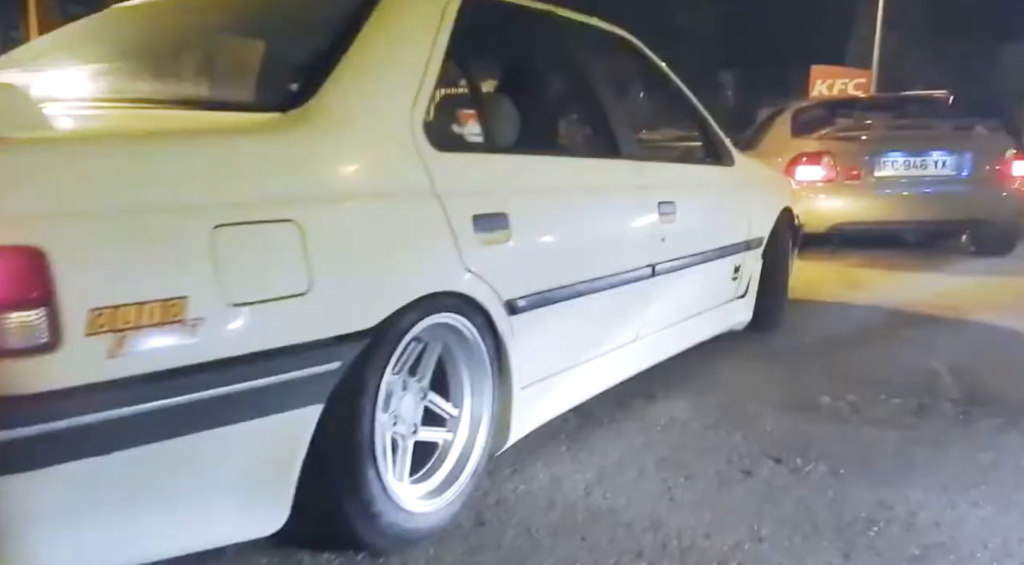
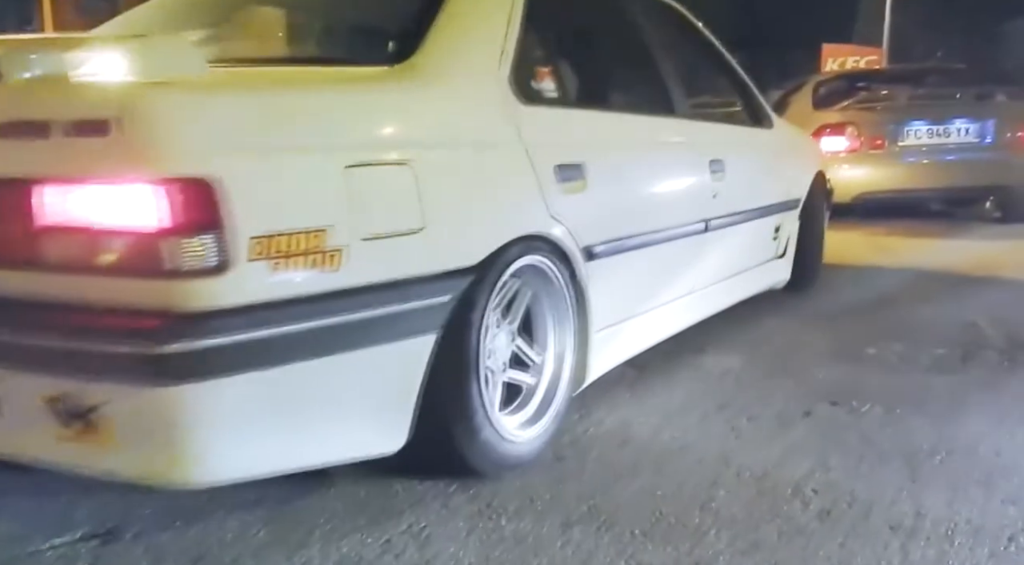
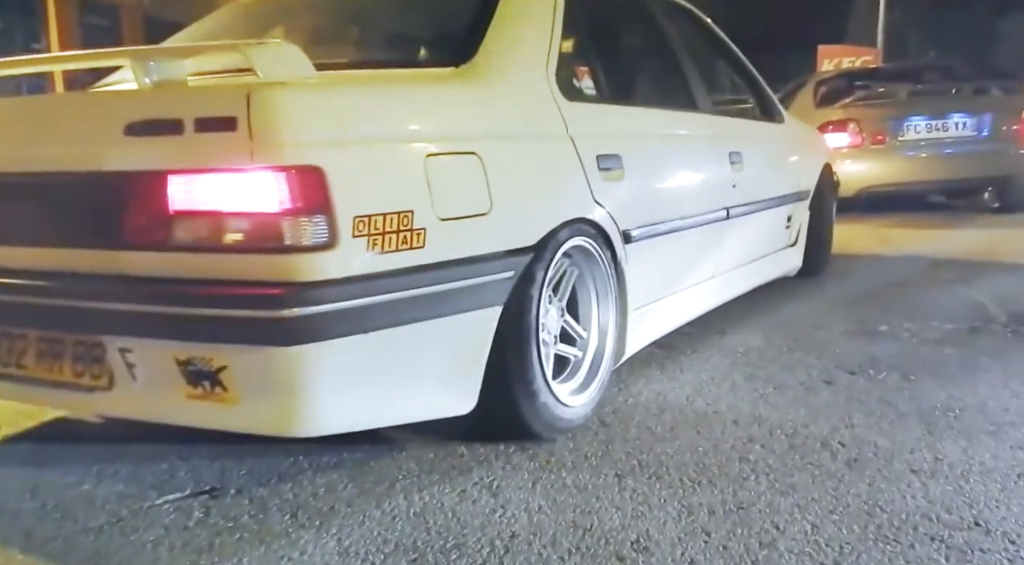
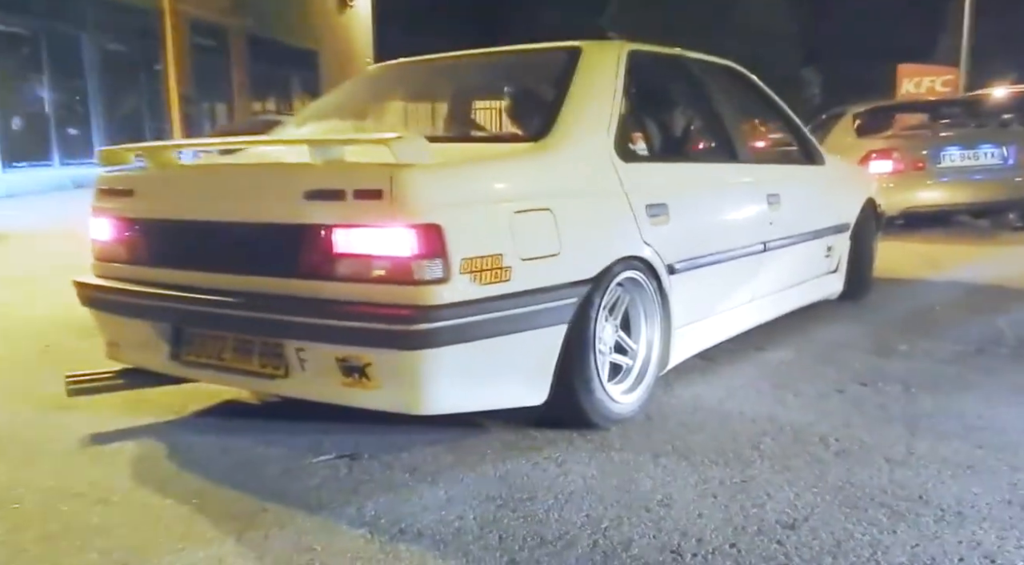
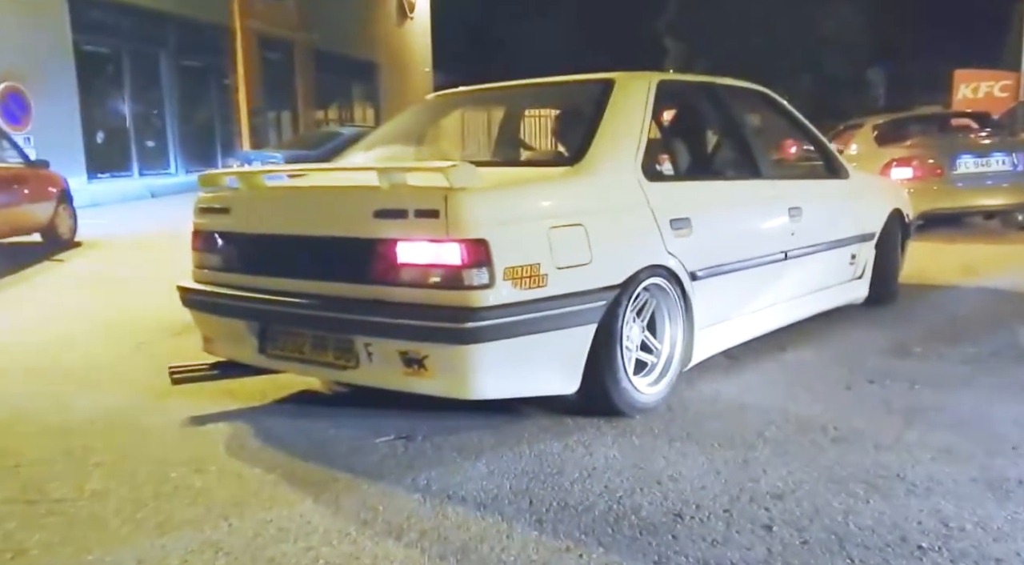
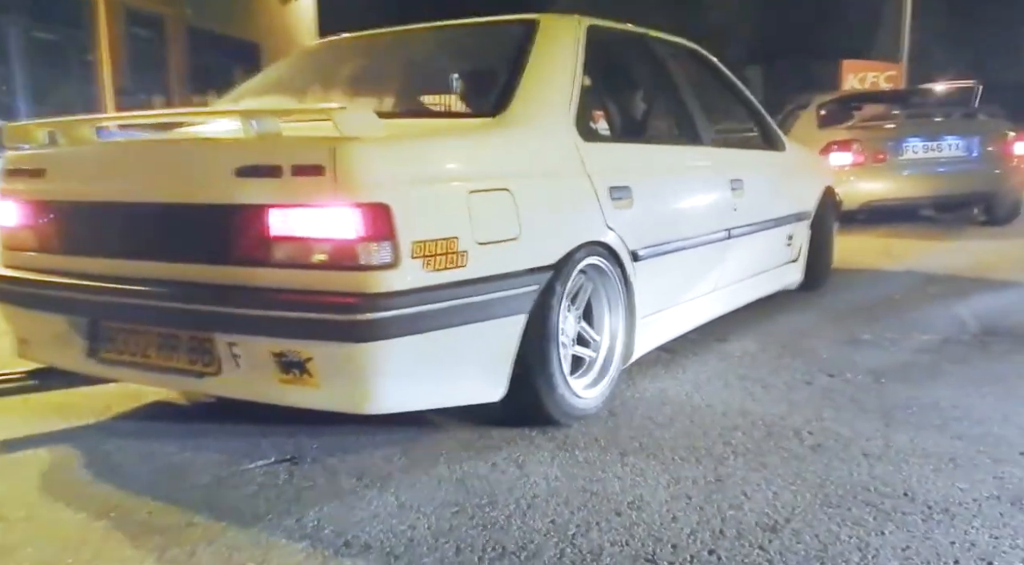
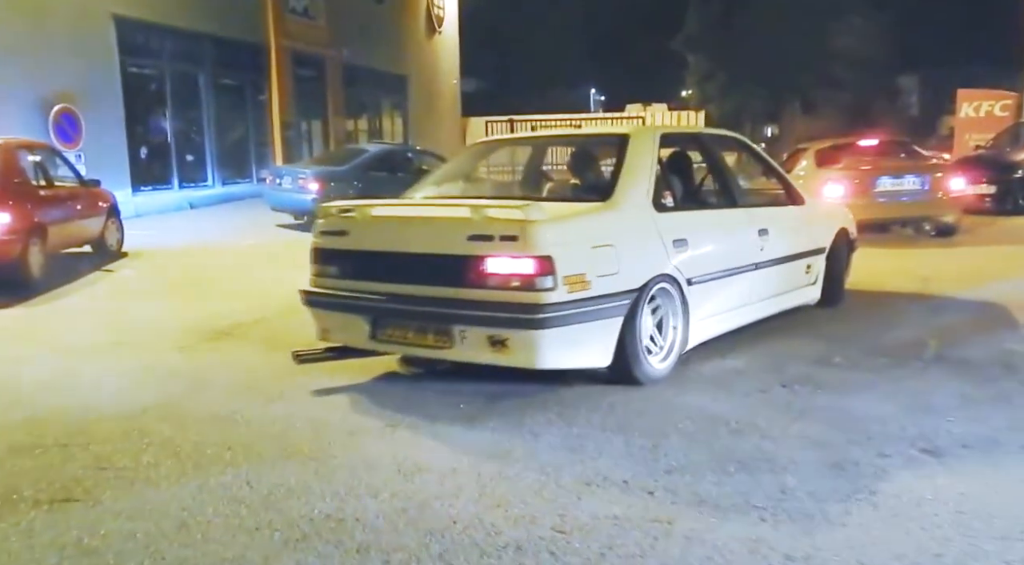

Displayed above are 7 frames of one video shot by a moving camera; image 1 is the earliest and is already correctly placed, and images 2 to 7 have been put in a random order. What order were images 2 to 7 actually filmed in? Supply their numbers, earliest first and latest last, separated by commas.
2, 3, 6, 4, 5, 7
